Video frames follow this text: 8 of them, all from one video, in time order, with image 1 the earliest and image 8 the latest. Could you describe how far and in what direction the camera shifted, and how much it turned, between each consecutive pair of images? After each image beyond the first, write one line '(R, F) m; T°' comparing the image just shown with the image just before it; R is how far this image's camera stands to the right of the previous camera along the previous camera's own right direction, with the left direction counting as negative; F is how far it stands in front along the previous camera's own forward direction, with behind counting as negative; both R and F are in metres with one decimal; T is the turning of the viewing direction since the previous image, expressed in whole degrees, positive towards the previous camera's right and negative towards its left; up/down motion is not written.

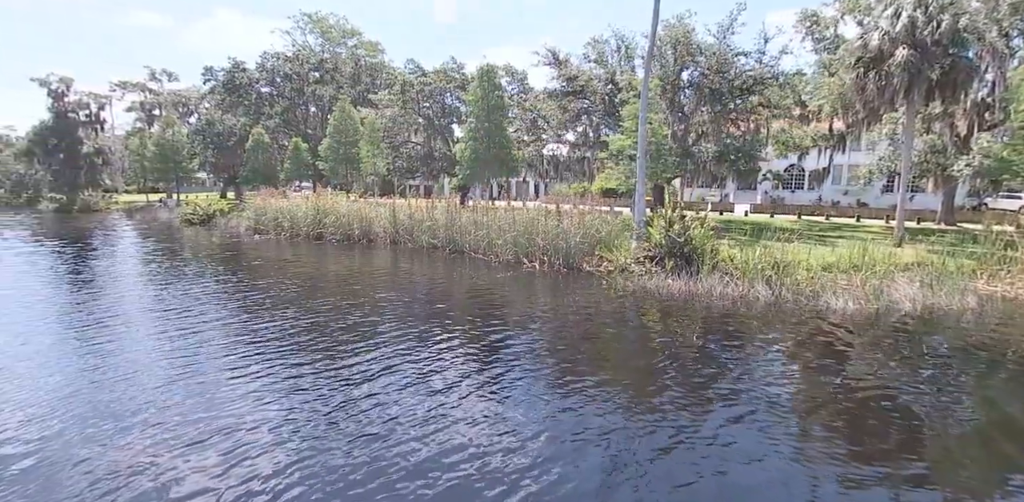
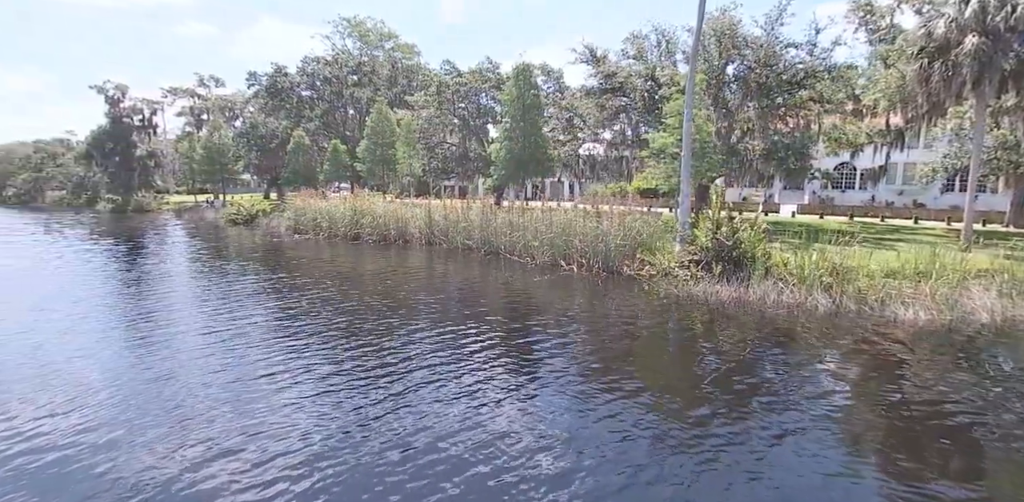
(0.0, +0.3) m; -3°
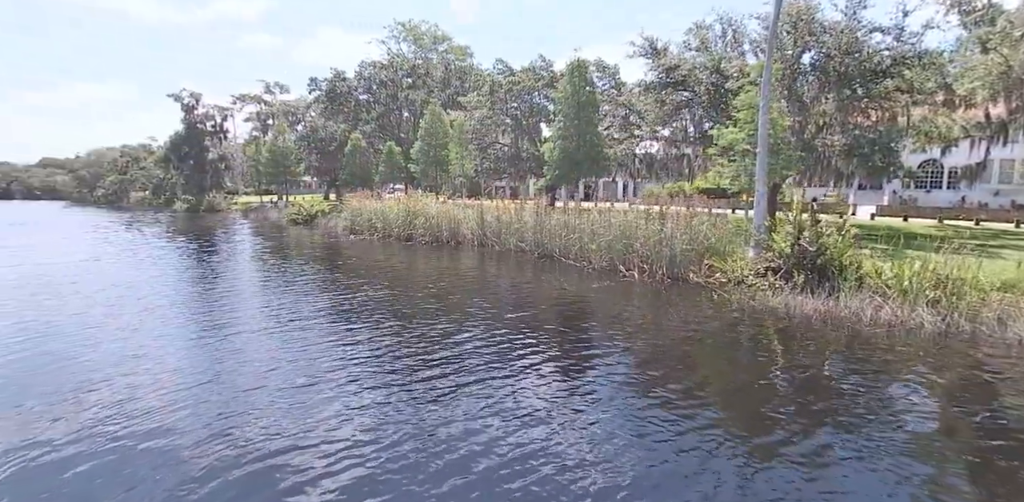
(-0.1, +0.5) m; -5°
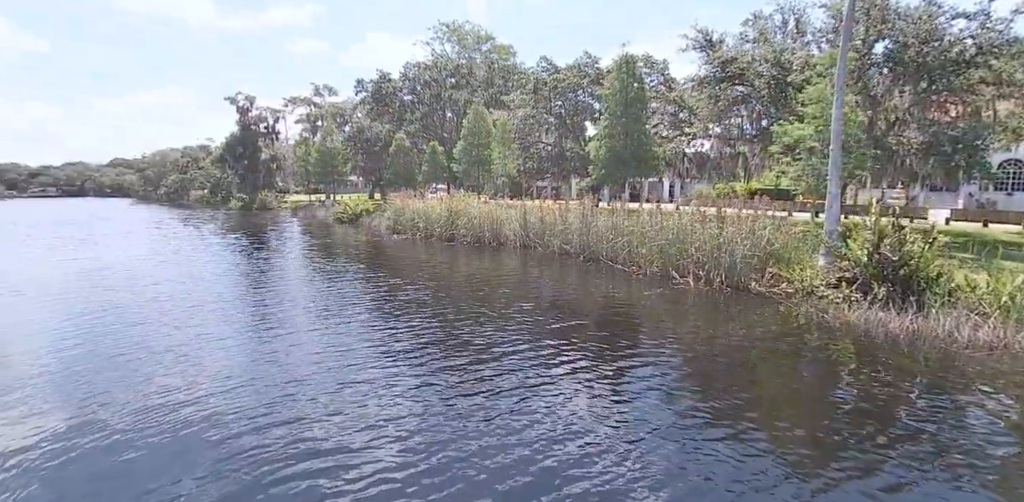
(-0.1, +0.4) m; -4°
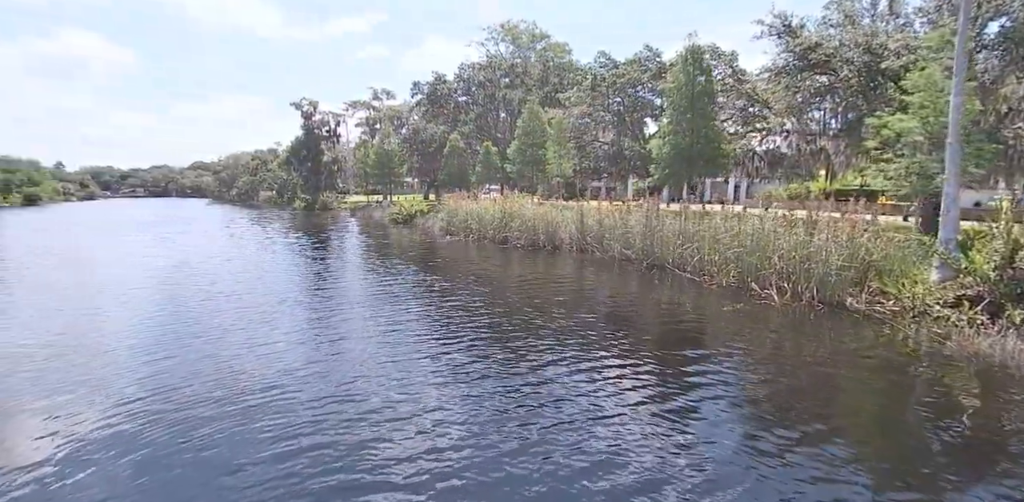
(-0.1, +0.6) m; -5°
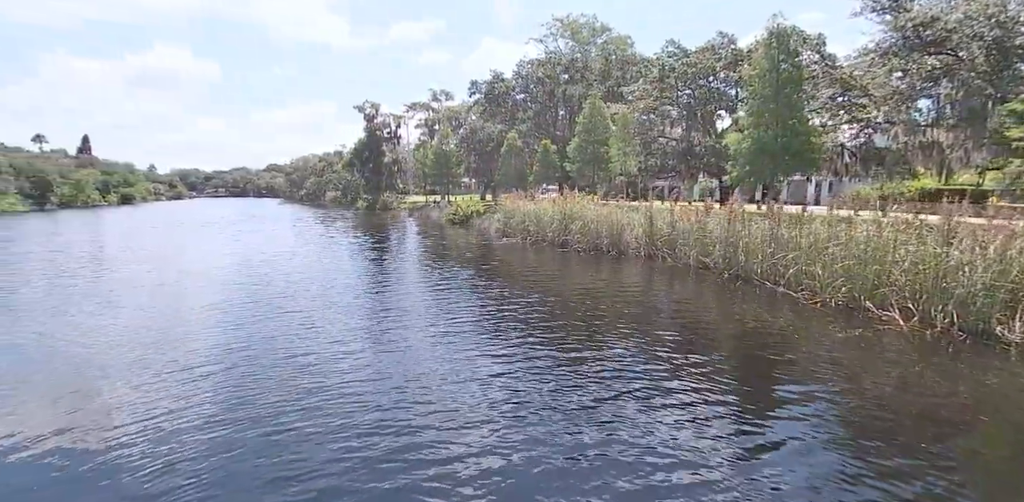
(-0.1, +0.8) m; -6°
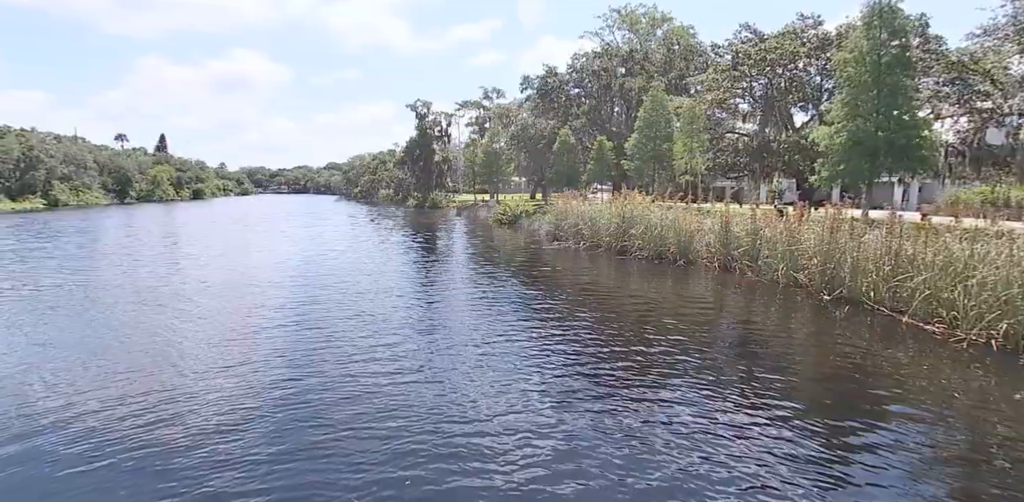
(-0.1, +1.1) m; -5°
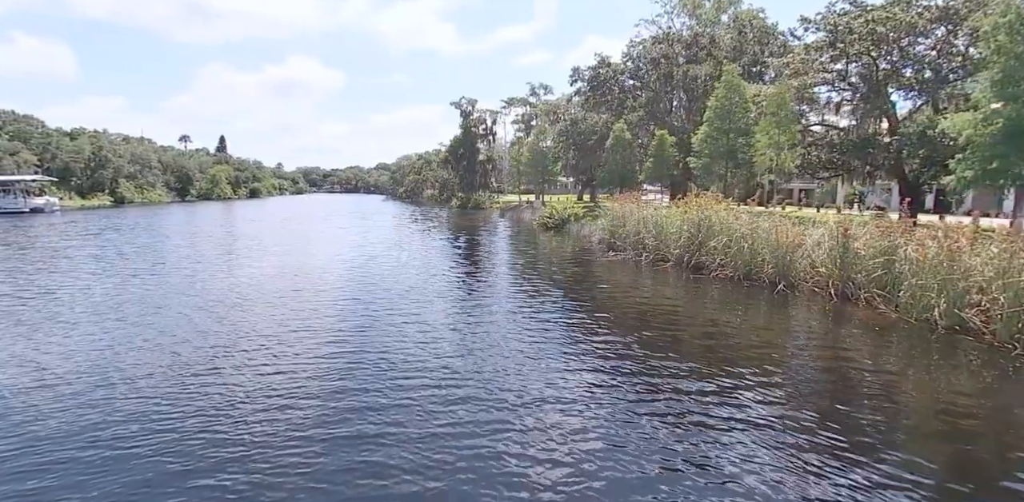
(-0.1, +1.7) m; -4°
